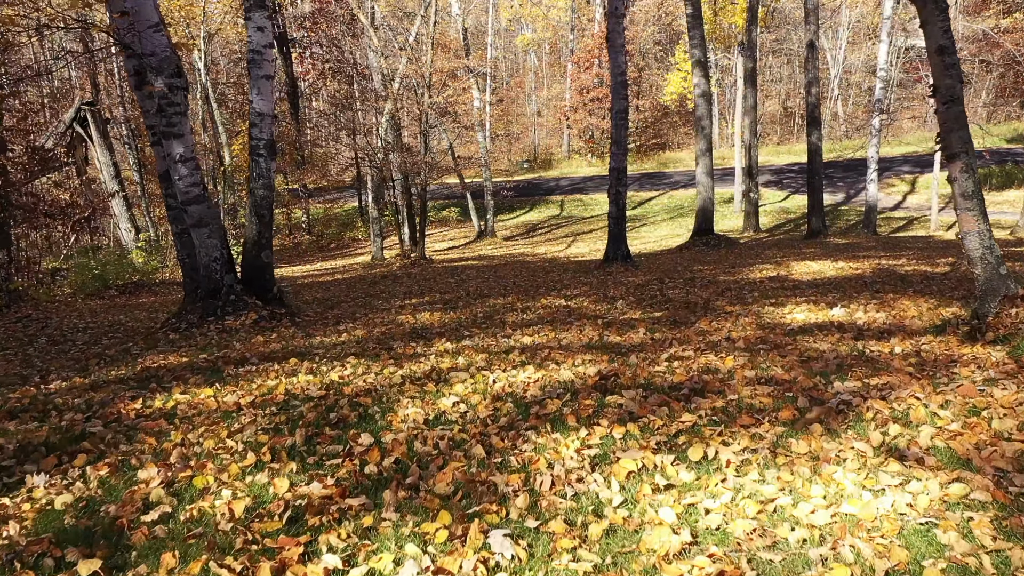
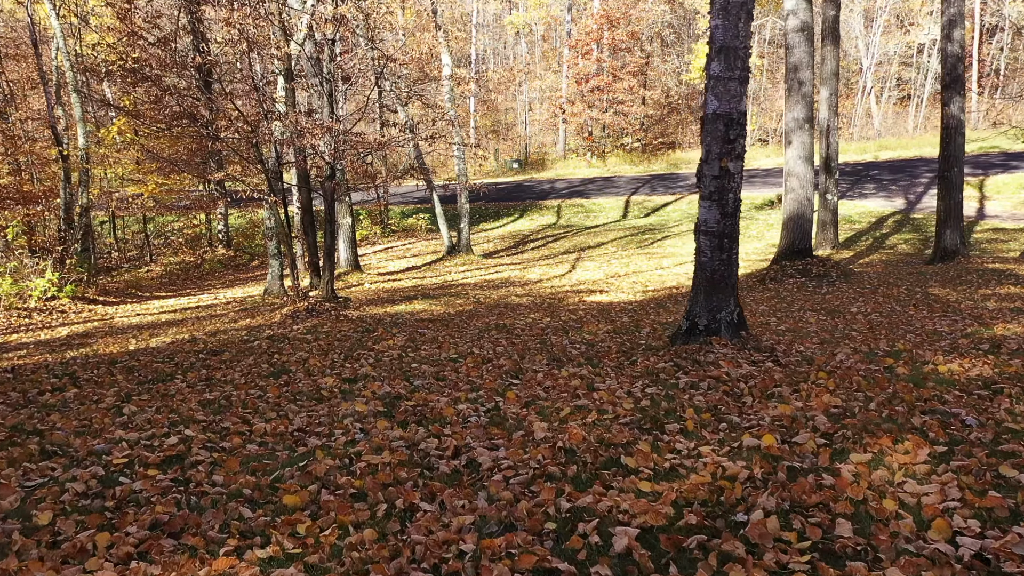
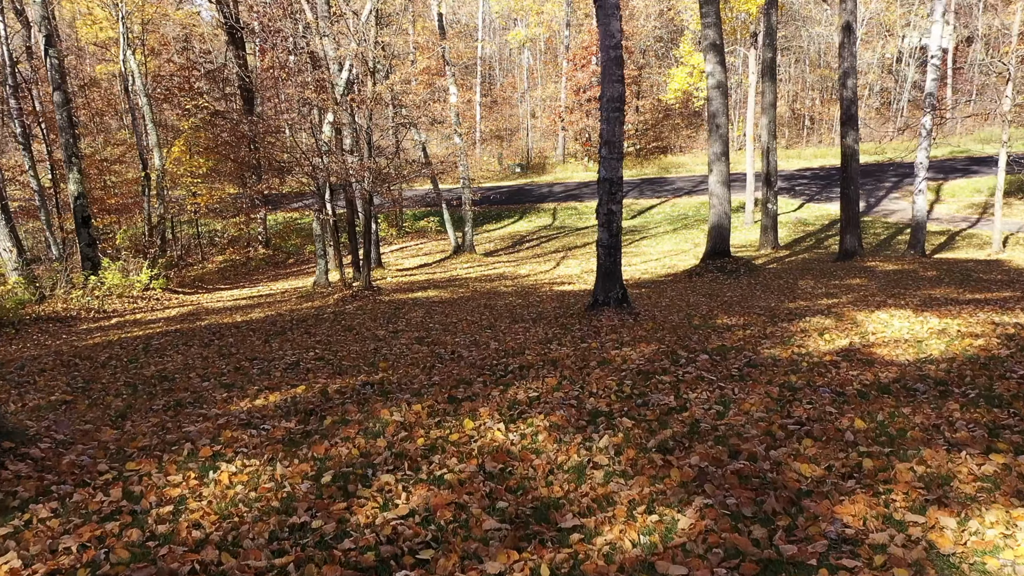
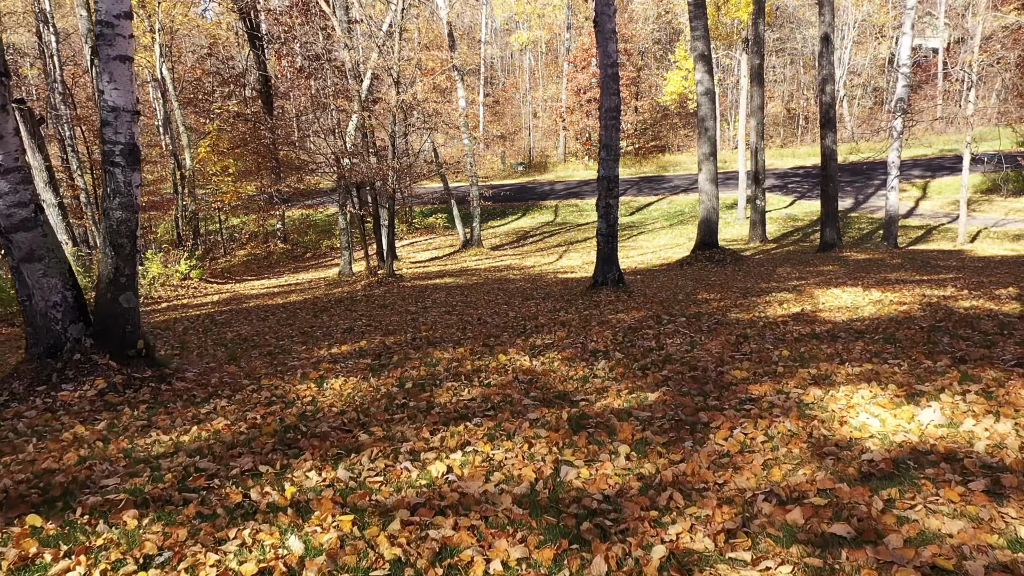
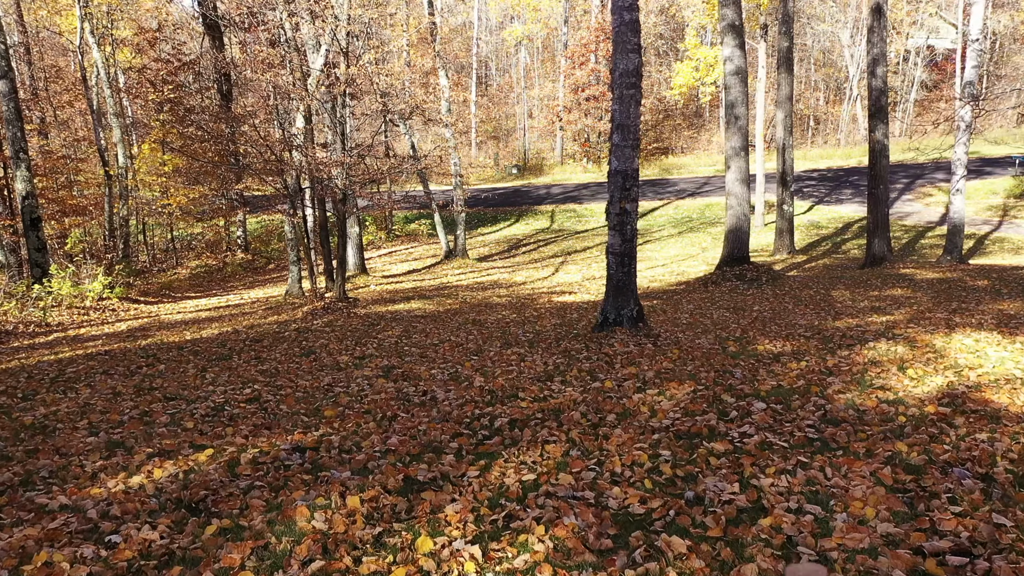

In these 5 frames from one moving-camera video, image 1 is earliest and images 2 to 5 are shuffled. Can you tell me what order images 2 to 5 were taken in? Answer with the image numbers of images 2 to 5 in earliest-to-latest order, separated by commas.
4, 3, 5, 2
